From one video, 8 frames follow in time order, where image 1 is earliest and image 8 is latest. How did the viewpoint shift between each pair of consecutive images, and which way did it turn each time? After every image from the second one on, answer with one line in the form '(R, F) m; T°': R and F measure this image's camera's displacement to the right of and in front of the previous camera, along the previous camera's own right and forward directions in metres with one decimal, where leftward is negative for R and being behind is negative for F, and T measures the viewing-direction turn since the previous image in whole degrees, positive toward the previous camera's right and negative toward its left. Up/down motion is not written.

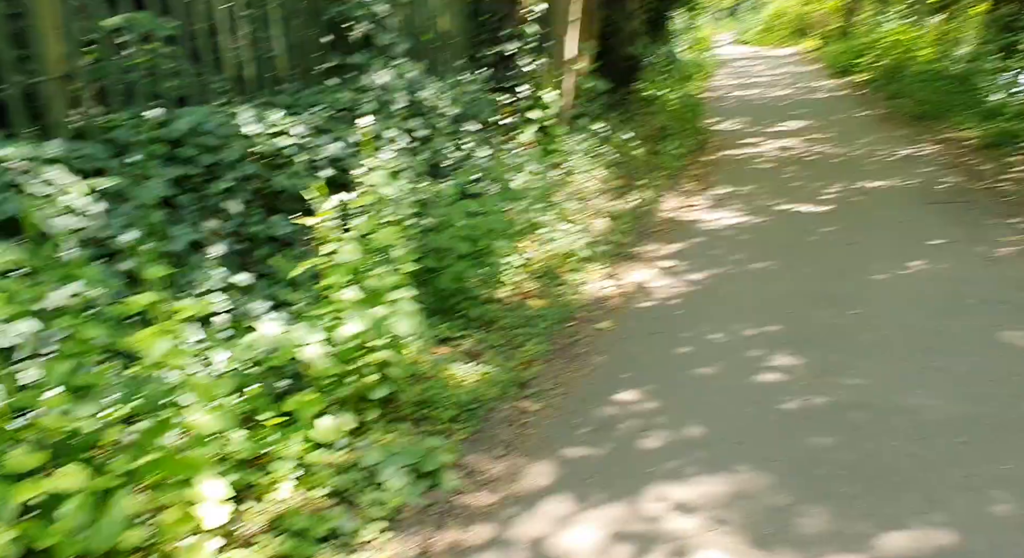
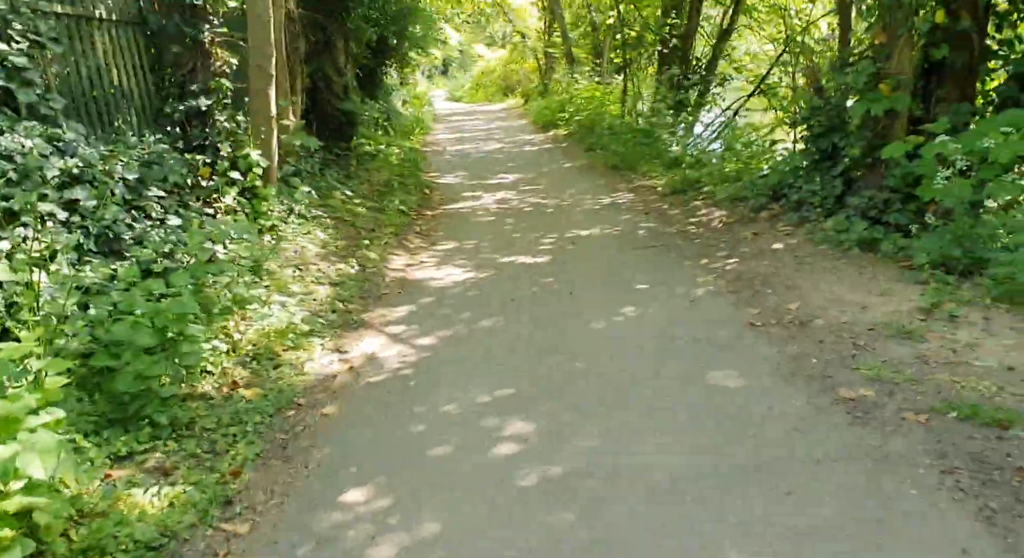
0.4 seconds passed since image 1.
(+0.1, +0.5) m; +17°
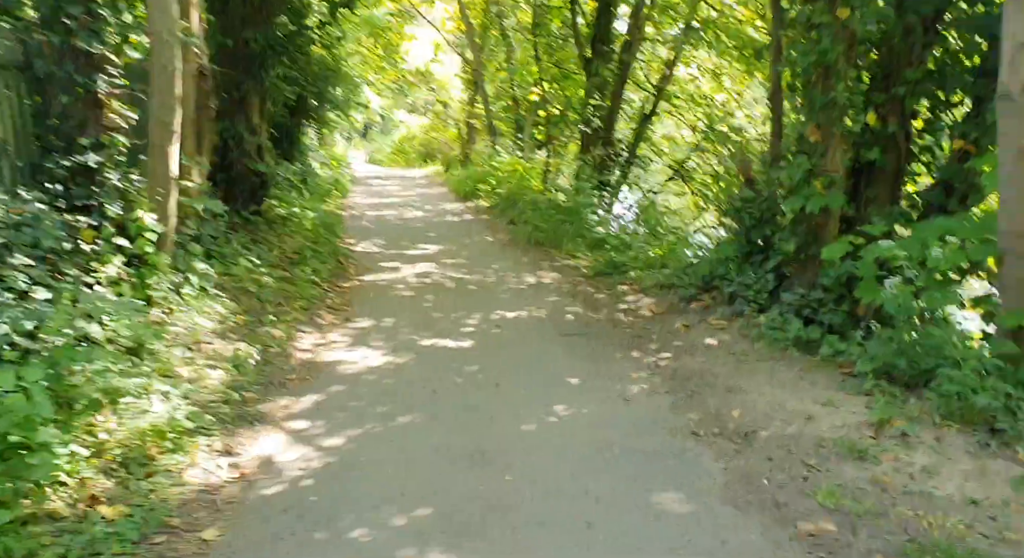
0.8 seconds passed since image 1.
(-0.1, +0.6) m; +5°
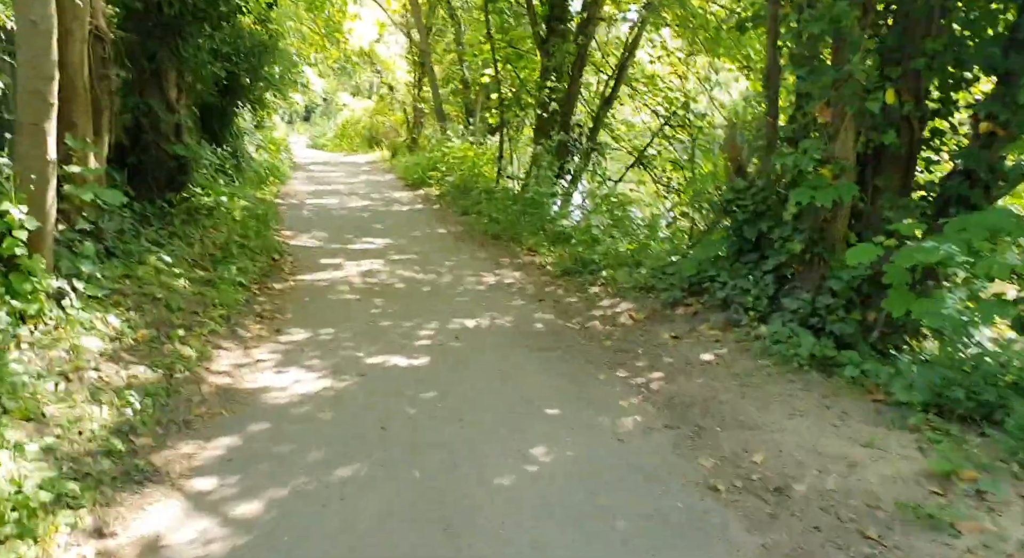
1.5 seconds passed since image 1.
(-0.1, +1.2) m; +3°
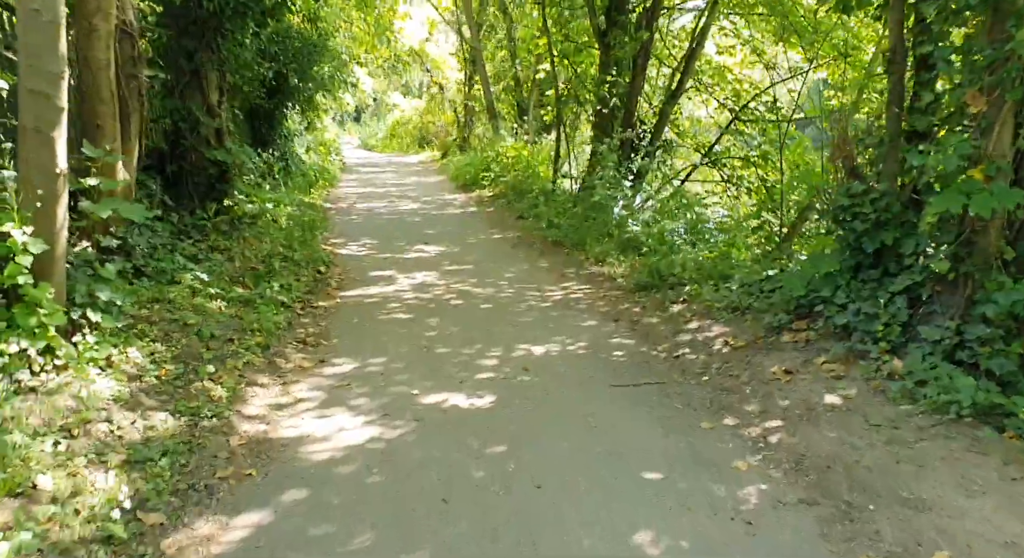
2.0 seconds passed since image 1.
(-0.2, +1.0) m; -3°
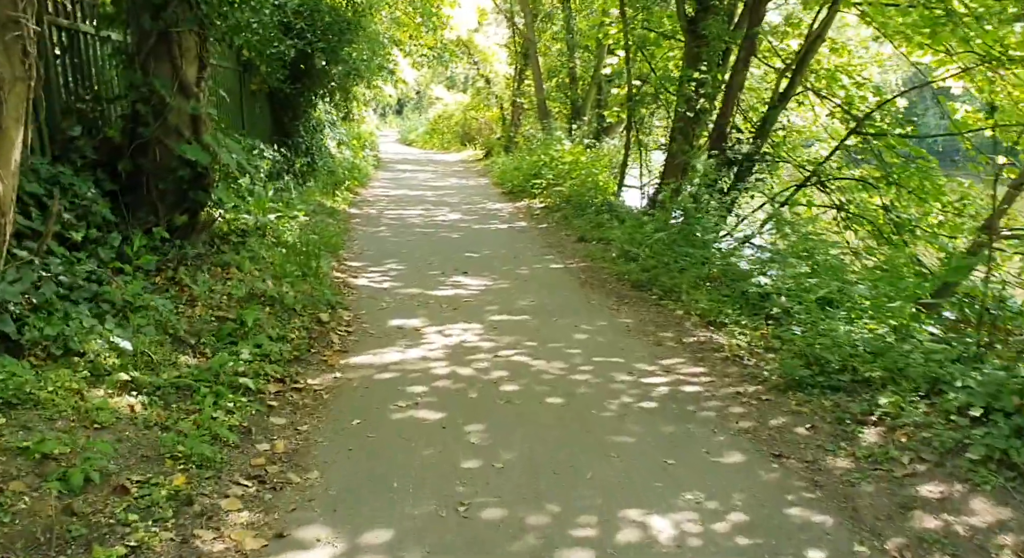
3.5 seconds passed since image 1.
(-0.4, +3.1) m; -2°
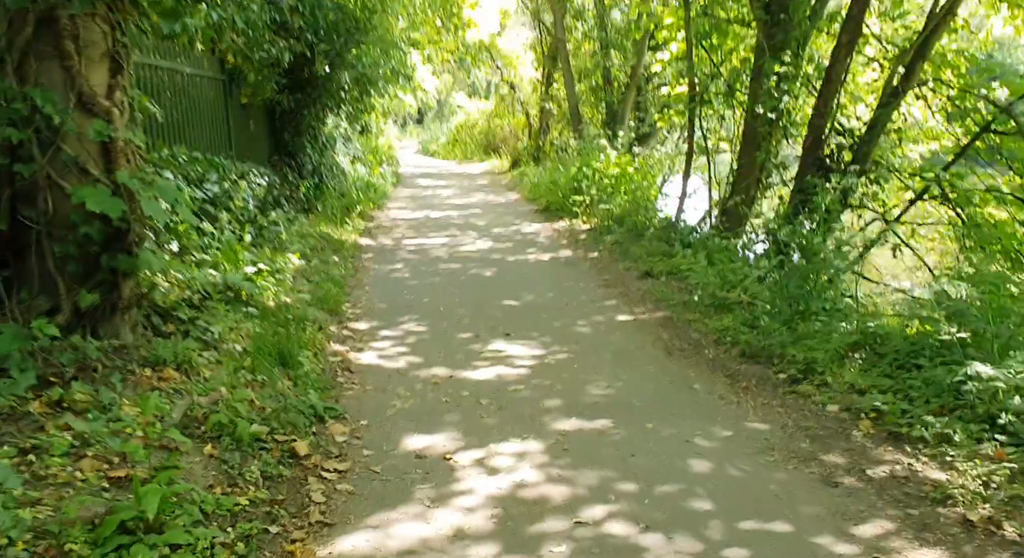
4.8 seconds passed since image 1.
(-0.3, +2.8) m; -2°
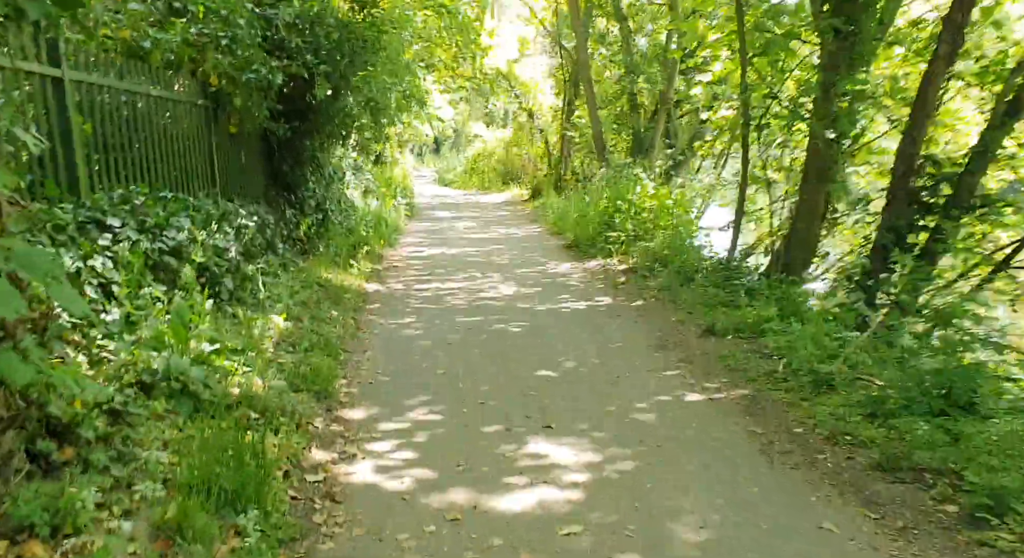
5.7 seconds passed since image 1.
(-0.2, +2.0) m; -1°
